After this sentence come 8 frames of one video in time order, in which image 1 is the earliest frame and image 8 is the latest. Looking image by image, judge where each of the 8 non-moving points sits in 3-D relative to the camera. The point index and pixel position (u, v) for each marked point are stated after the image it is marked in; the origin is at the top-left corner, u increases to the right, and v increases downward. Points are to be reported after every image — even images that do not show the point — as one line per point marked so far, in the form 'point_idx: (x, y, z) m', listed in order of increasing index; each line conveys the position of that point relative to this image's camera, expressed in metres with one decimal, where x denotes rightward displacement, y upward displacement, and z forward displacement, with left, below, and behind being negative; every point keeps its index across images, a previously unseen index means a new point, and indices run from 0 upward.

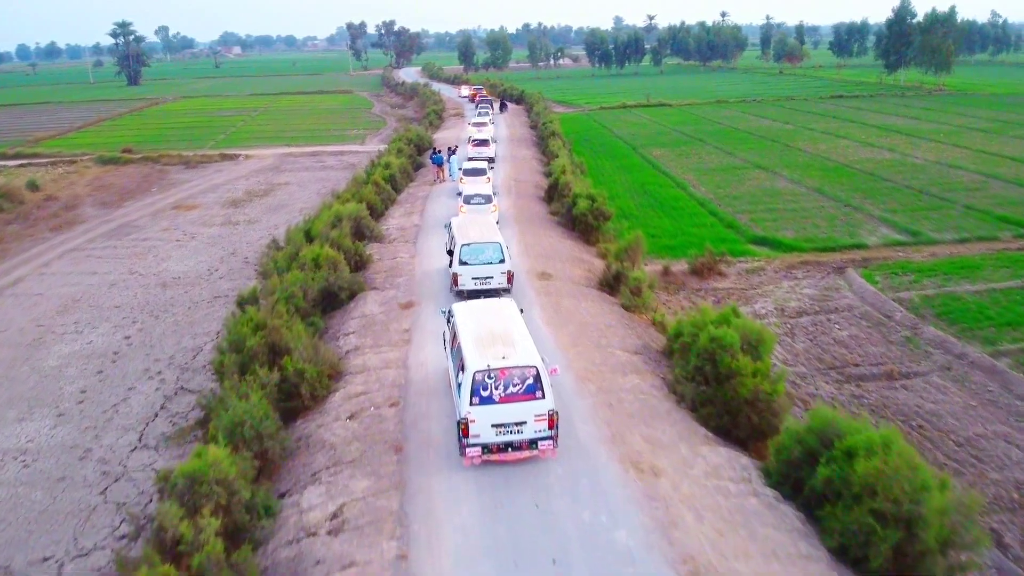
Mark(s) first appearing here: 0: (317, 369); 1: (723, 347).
0: (-3.3, -1.4, +15.0) m
1: (+3.2, -0.9, +13.7) m
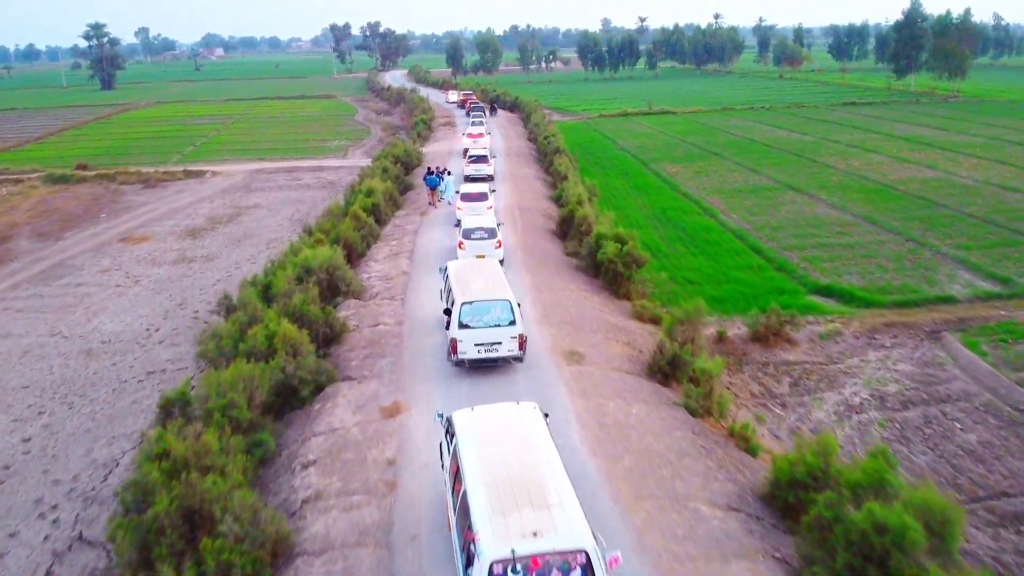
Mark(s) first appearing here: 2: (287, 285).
0: (-2.8, -2.9, +9.8) m
1: (+3.7, -2.5, +8.6) m
2: (-4.8, +0.1, +19.0) m
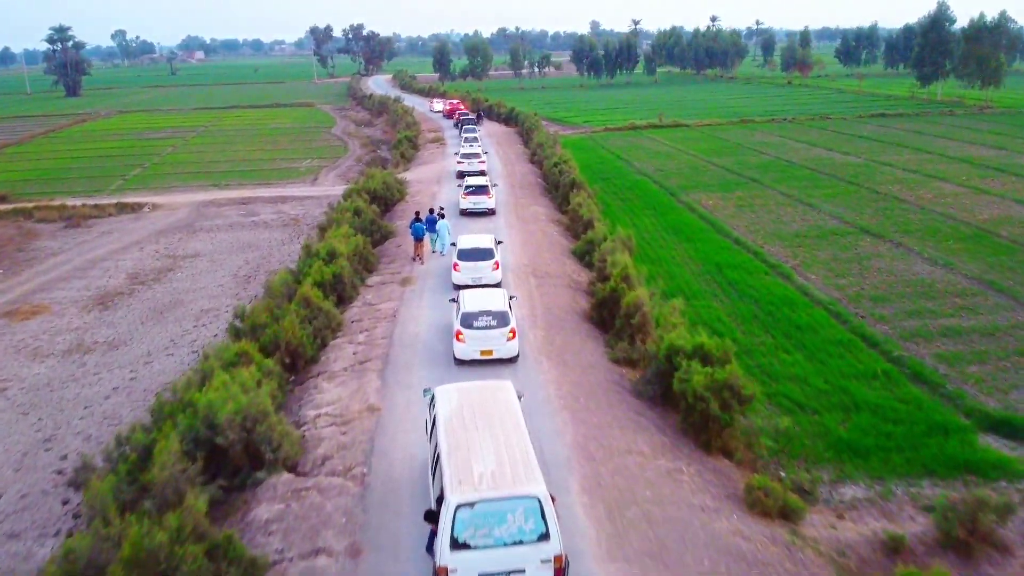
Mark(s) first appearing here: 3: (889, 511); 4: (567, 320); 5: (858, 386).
0: (-2.2, -5.3, +2.1) m
1: (+4.3, -4.8, +0.9) m
2: (-4.3, -2.3, +11.3) m
3: (+5.4, -3.2, +12.9) m
4: (+1.2, -0.7, +18.9) m
5: (+6.6, -1.9, +17.2) m
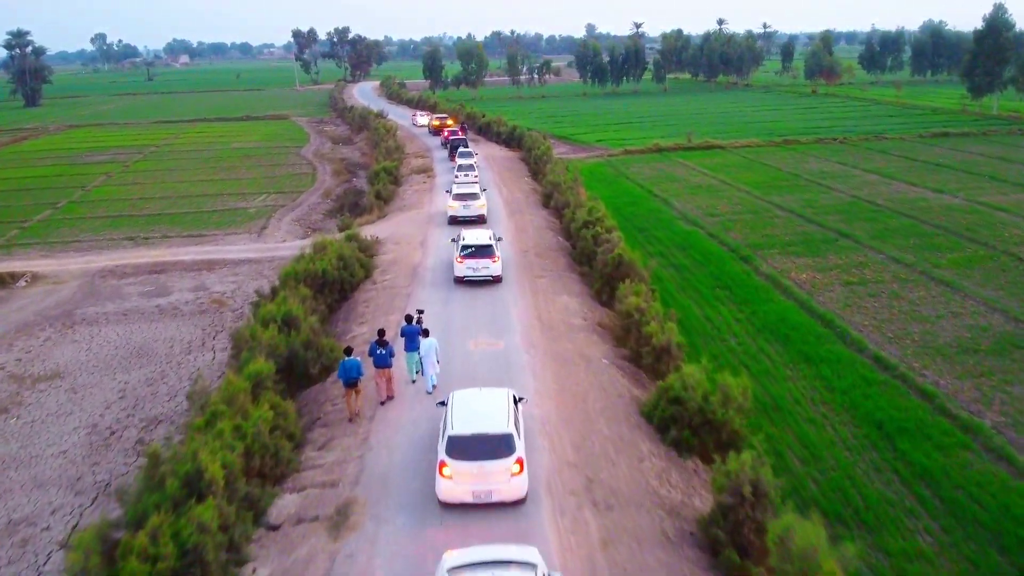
0: (-1.6, -8.3, -8.1) m
1: (+5.0, -7.8, -9.2) m
2: (-3.8, -5.4, +1.1) m
3: (+6.0, -6.2, +2.8) m
4: (+1.6, -3.8, +8.7) m
5: (+7.1, -4.9, +7.1) m
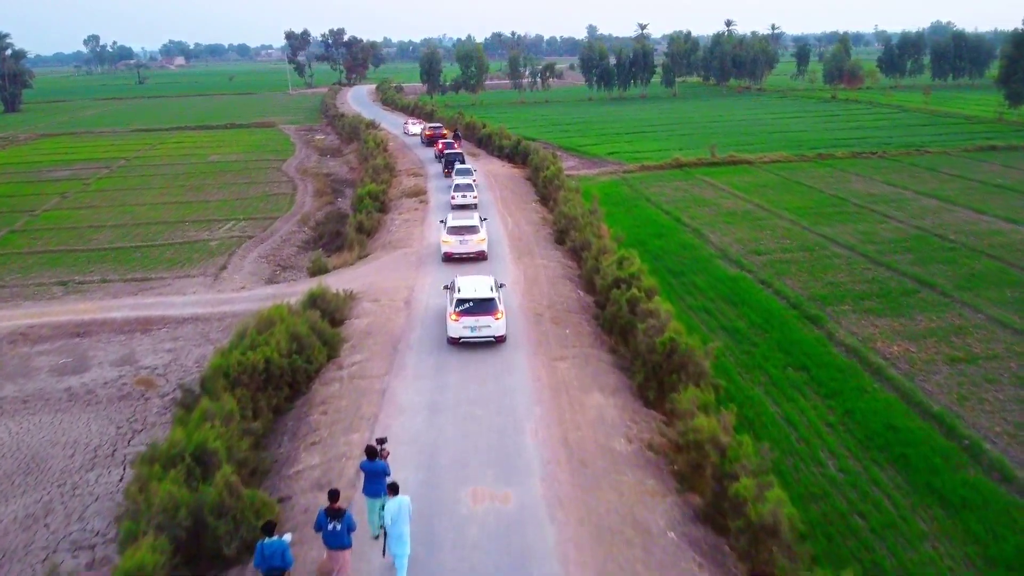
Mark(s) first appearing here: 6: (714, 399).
0: (-1.4, -9.9, -13.5) m
1: (+5.2, -9.4, -14.6) m
2: (-3.5, -7.0, -4.3) m
3: (+6.2, -7.9, -2.7) m
4: (+1.9, -5.4, +3.3) m
5: (+7.4, -6.6, +1.7) m
6: (+3.1, -1.9, +14.1) m
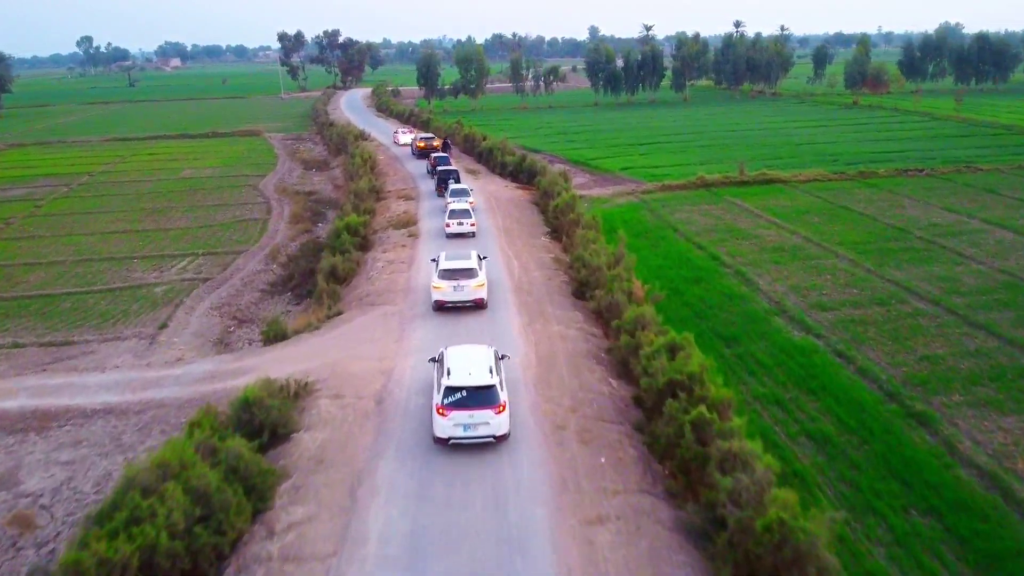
0: (-1.2, -11.5, -18.8) m
1: (+5.3, -11.0, -19.9) m
2: (-3.4, -8.6, -9.6) m
3: (+6.3, -9.5, -7.9) m
4: (+2.0, -7.1, -2.0) m
5: (+7.5, -8.2, -3.6) m
6: (+3.3, -3.5, +8.8) m
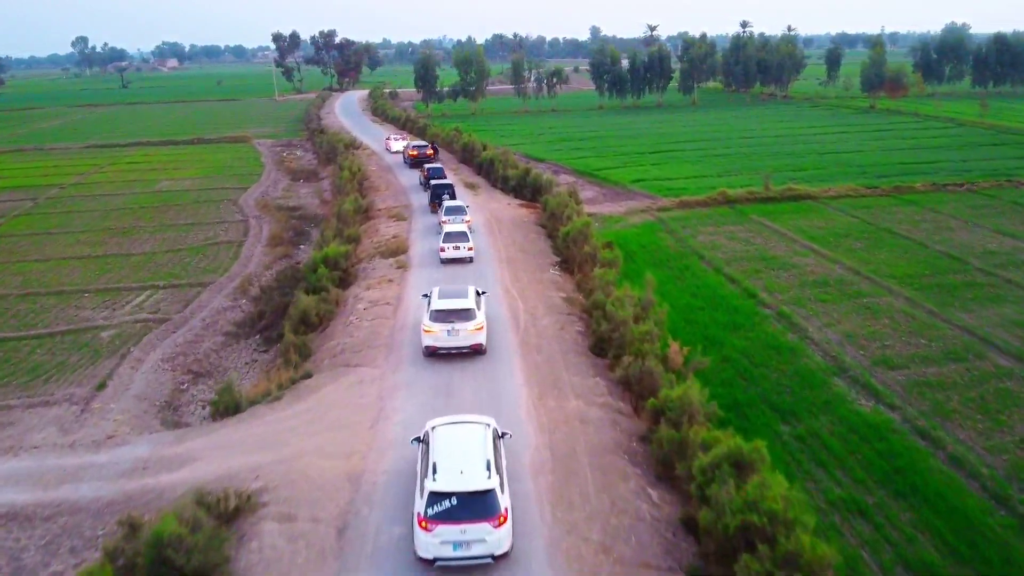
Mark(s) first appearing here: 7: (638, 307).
0: (-1.1, -12.7, -22.5) m
1: (+5.4, -12.2, -23.6) m
2: (-3.3, -9.8, -13.3) m
3: (+6.4, -10.7, -11.7) m
4: (+2.1, -8.2, -5.7) m
5: (+7.6, -9.3, -7.3) m
6: (+3.4, -4.6, +5.1) m
7: (+2.7, -0.6, +18.6) m
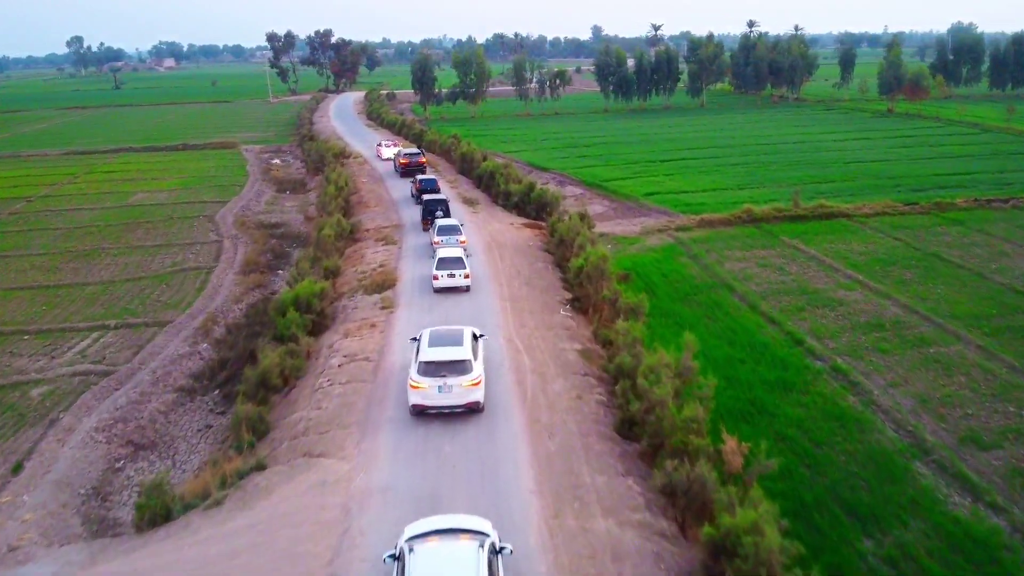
0: (-1.1, -13.8, -26.0) m
1: (+5.5, -13.3, -27.1) m
2: (-3.2, -10.8, -16.8) m
3: (+6.5, -11.7, -15.1) m
4: (+2.2, -9.3, -9.2) m
5: (+7.7, -10.4, -10.8) m
6: (+3.5, -5.7, +1.6) m
7: (+2.8, -1.7, +15.1) m
